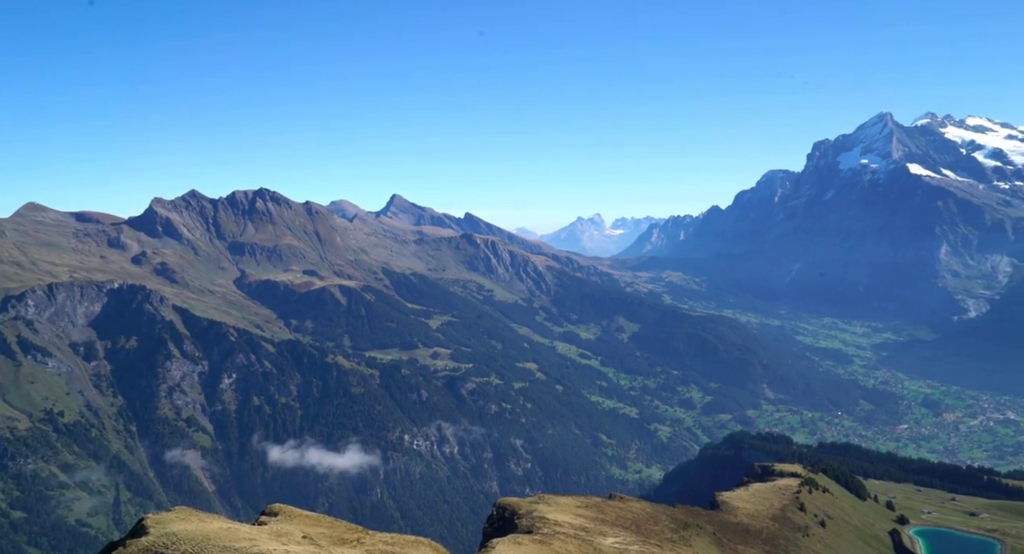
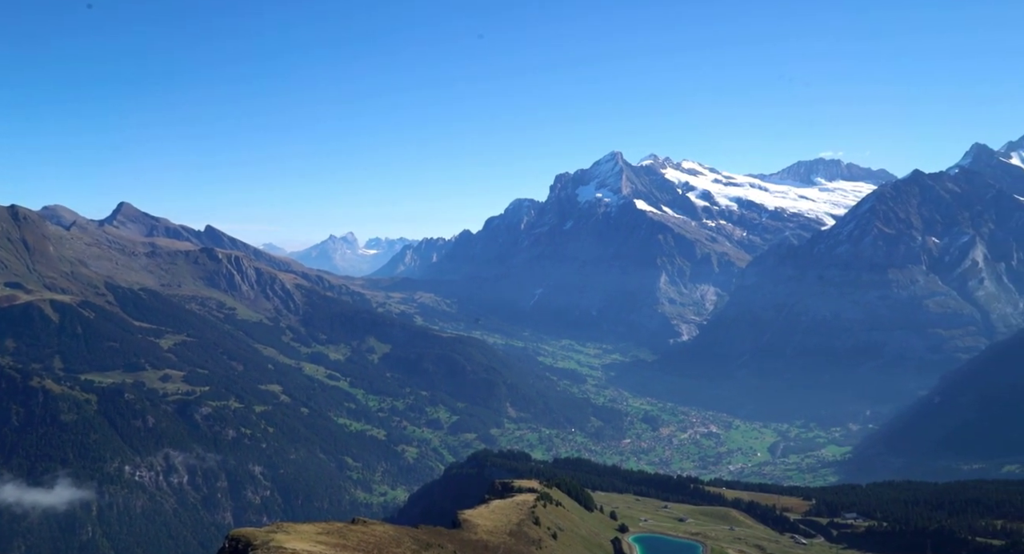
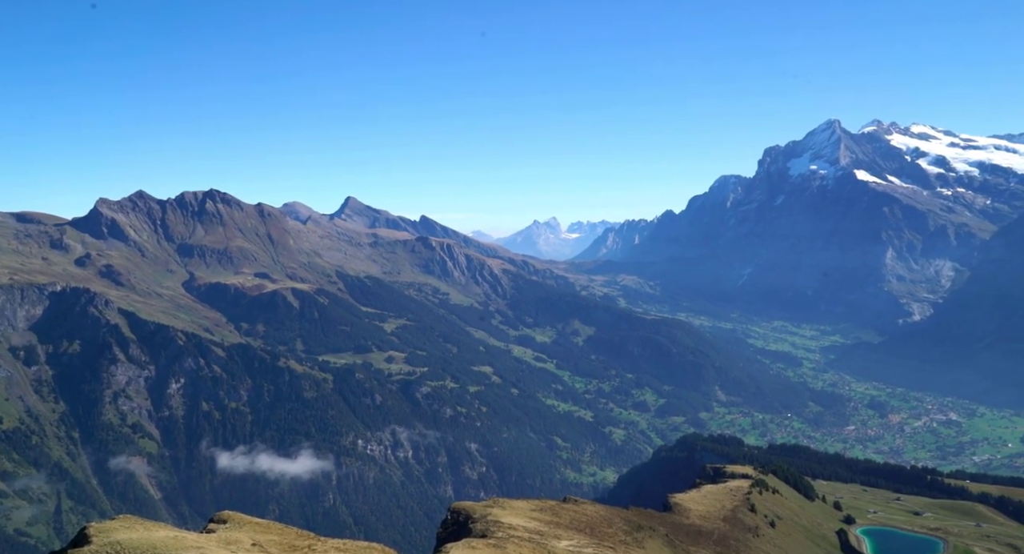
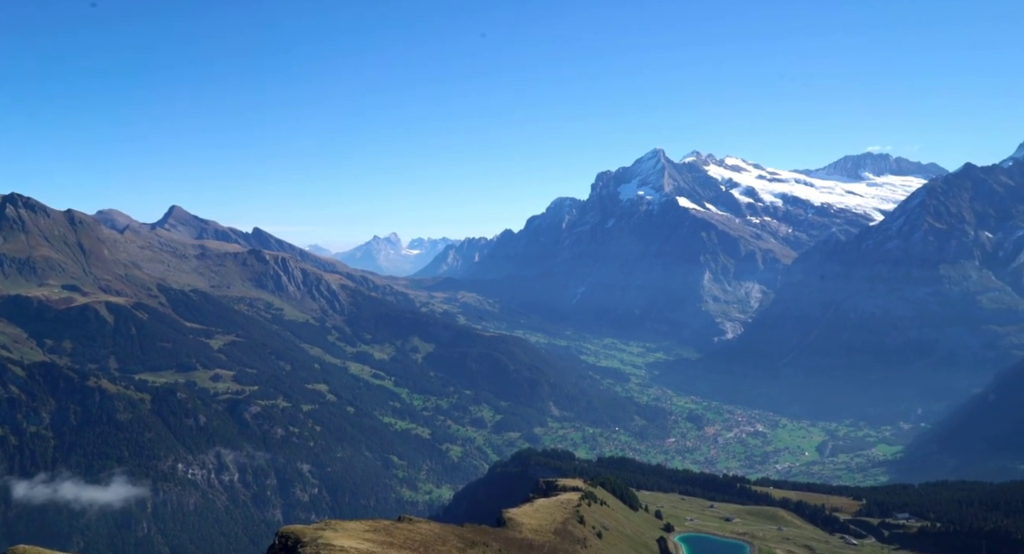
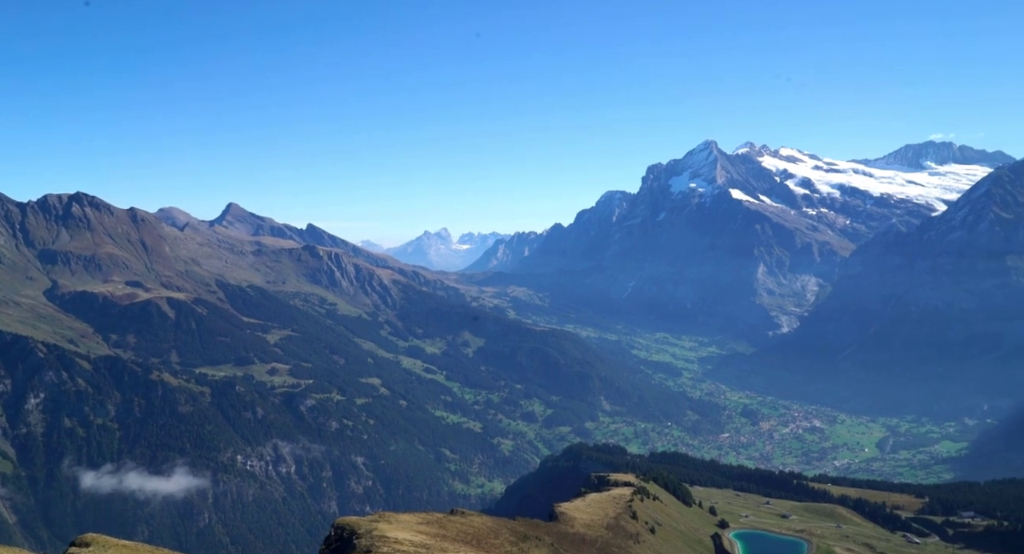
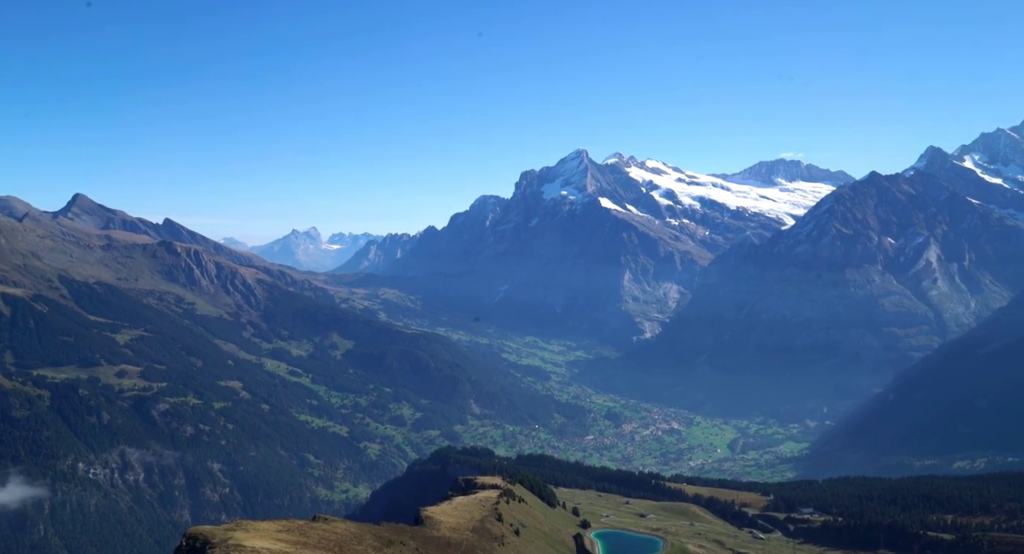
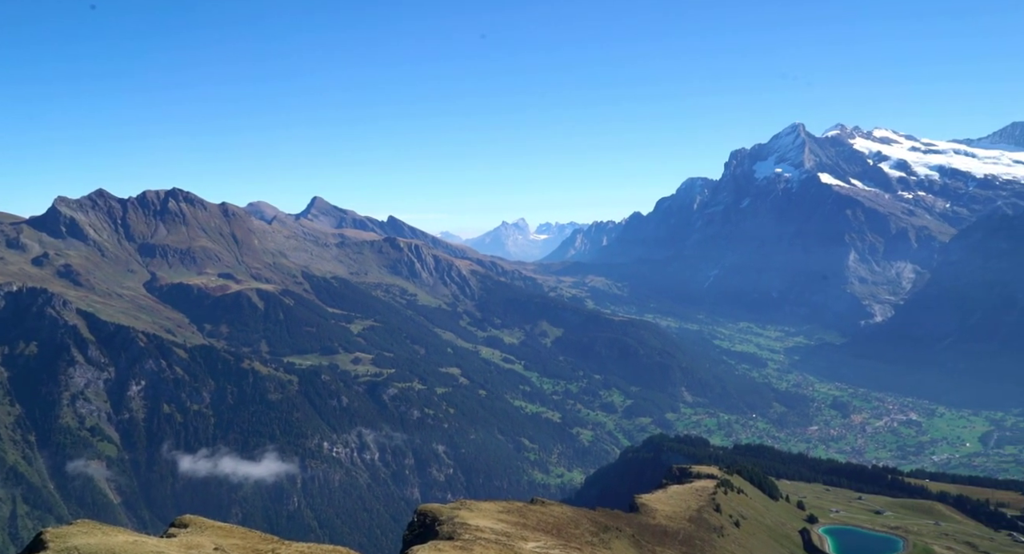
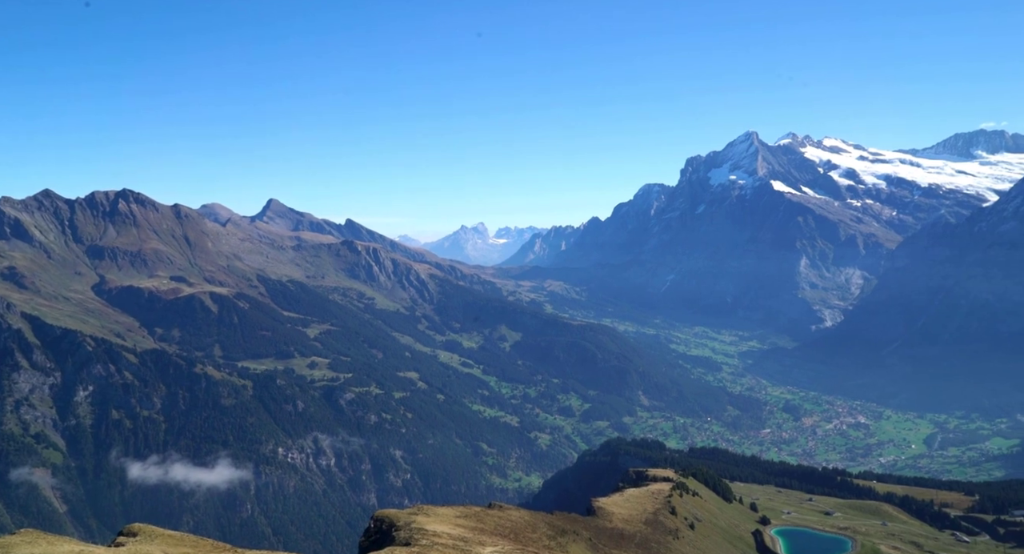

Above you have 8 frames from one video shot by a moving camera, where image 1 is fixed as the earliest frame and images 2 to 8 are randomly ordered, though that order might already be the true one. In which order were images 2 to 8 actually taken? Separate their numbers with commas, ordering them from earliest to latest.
3, 7, 8, 5, 4, 2, 6
